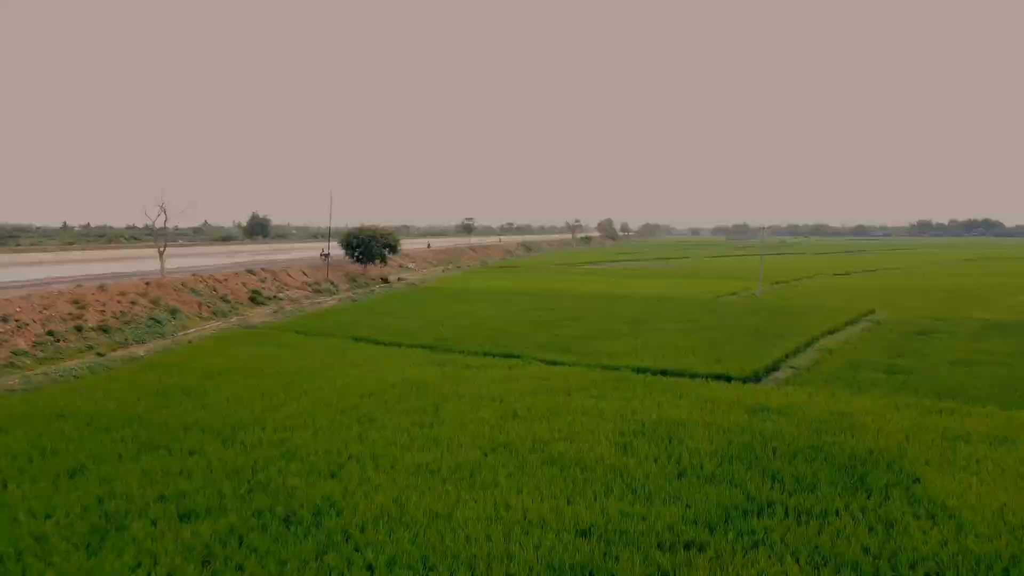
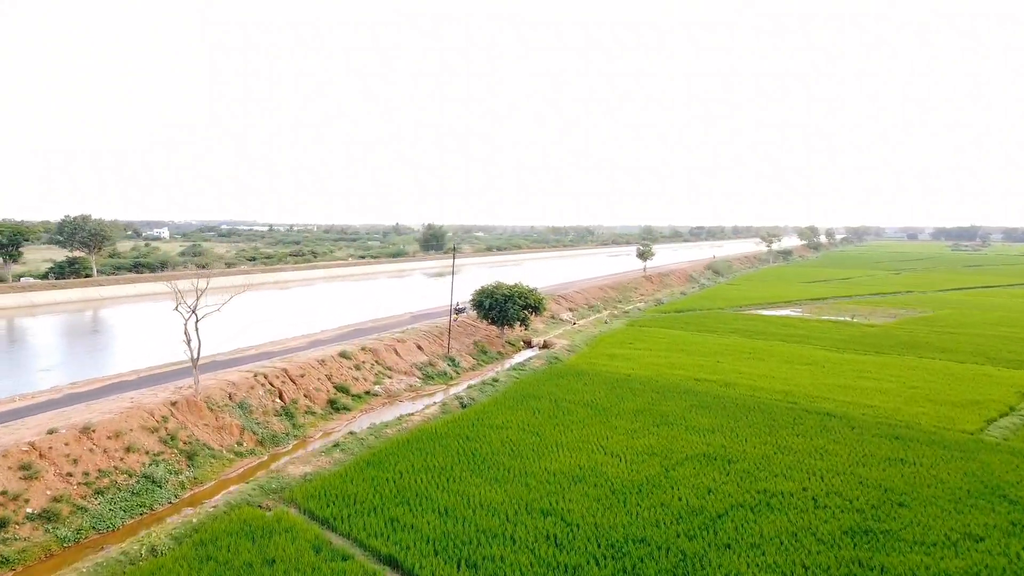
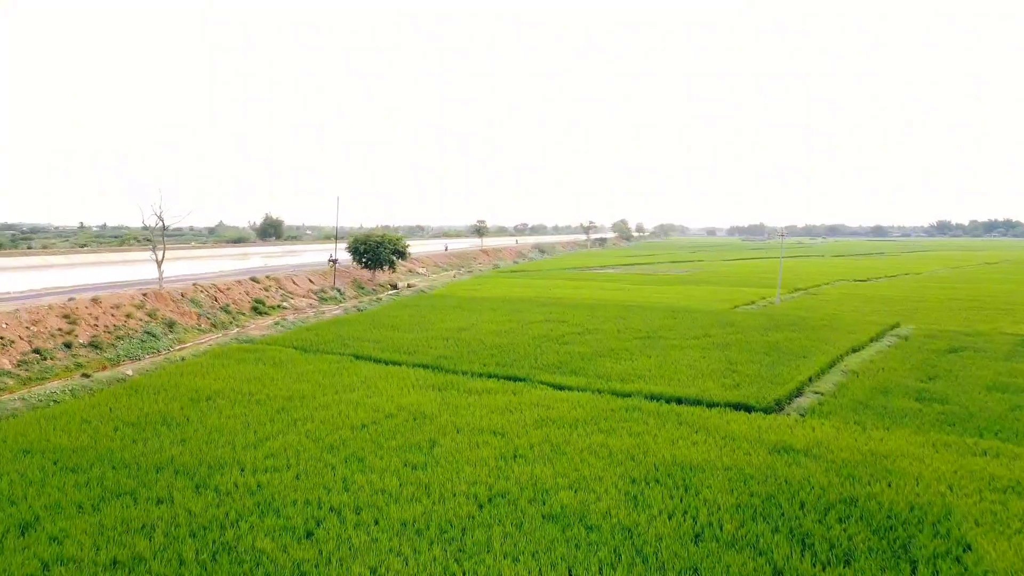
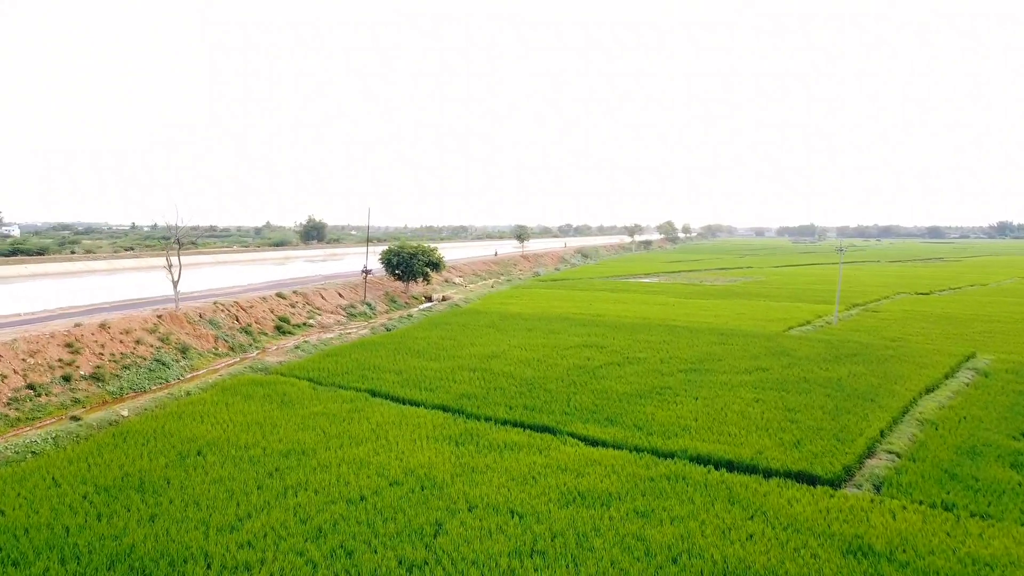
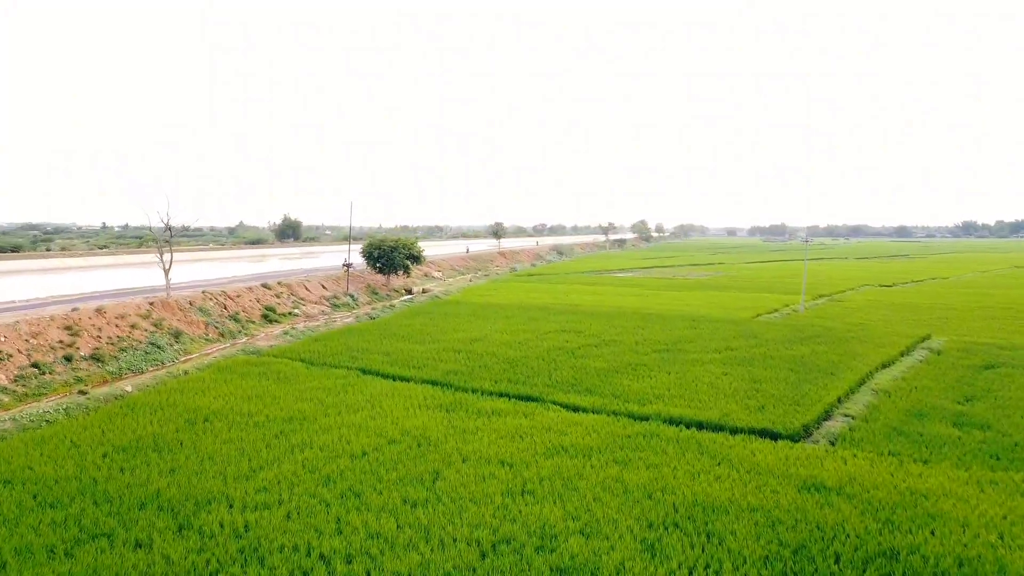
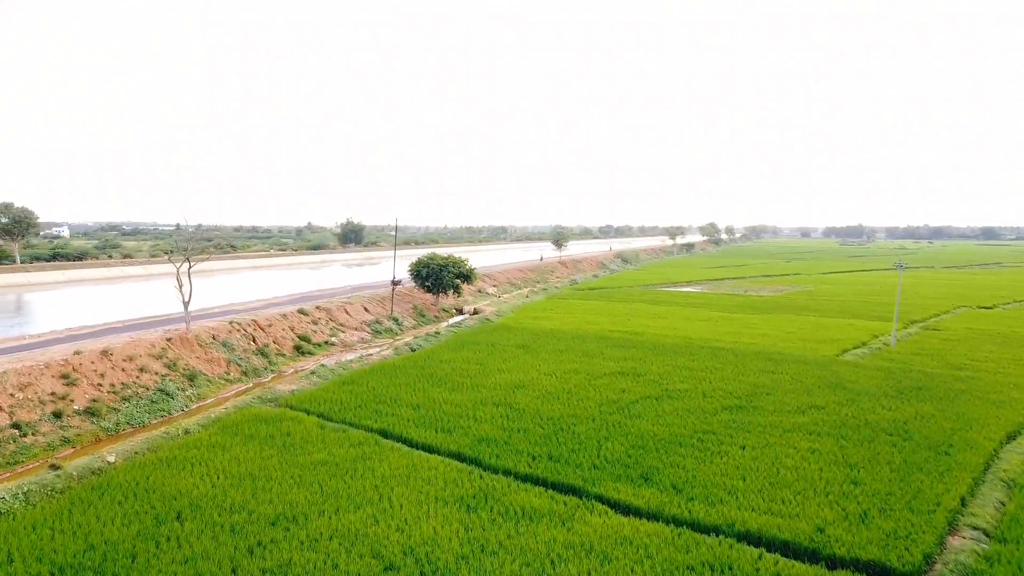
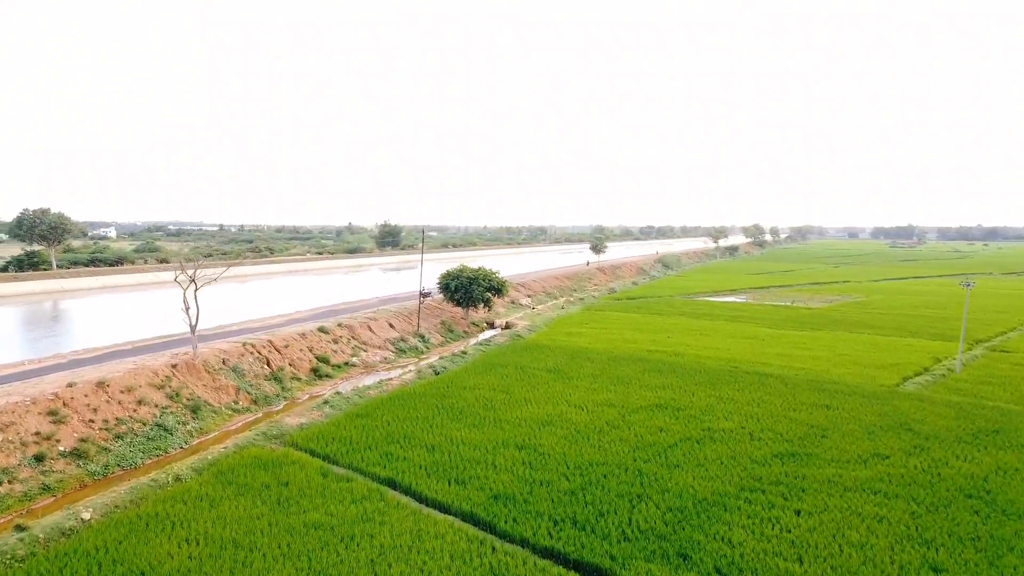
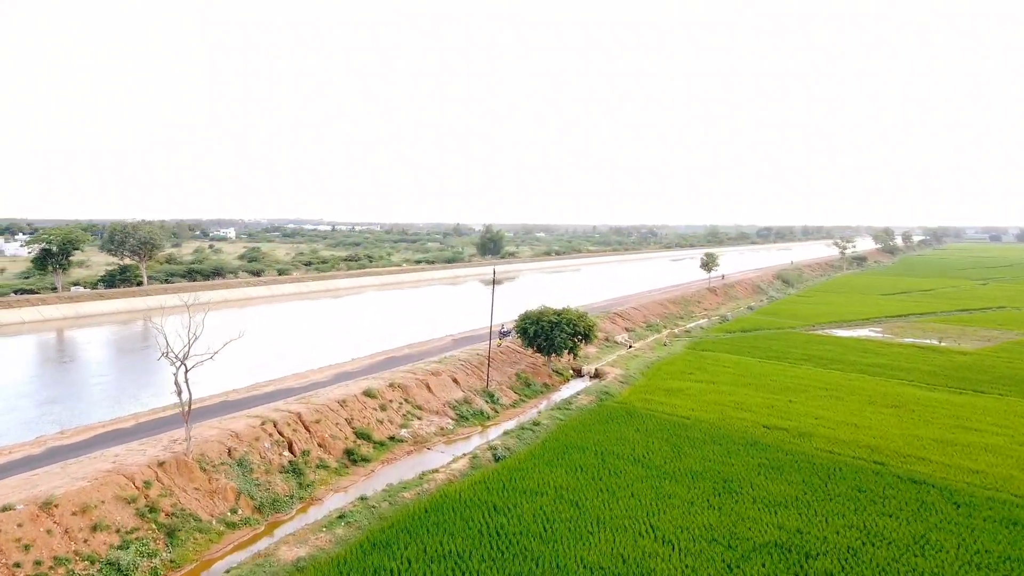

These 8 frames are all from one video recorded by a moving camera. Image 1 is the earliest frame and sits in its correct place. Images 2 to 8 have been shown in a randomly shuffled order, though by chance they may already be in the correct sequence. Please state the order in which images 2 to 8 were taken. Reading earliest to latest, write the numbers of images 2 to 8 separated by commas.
3, 5, 4, 6, 7, 2, 8
